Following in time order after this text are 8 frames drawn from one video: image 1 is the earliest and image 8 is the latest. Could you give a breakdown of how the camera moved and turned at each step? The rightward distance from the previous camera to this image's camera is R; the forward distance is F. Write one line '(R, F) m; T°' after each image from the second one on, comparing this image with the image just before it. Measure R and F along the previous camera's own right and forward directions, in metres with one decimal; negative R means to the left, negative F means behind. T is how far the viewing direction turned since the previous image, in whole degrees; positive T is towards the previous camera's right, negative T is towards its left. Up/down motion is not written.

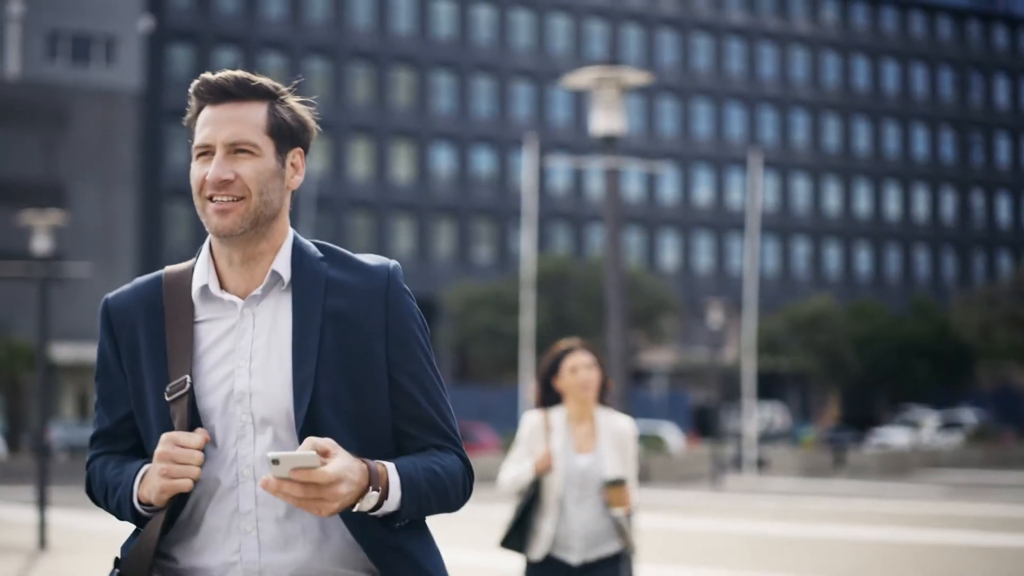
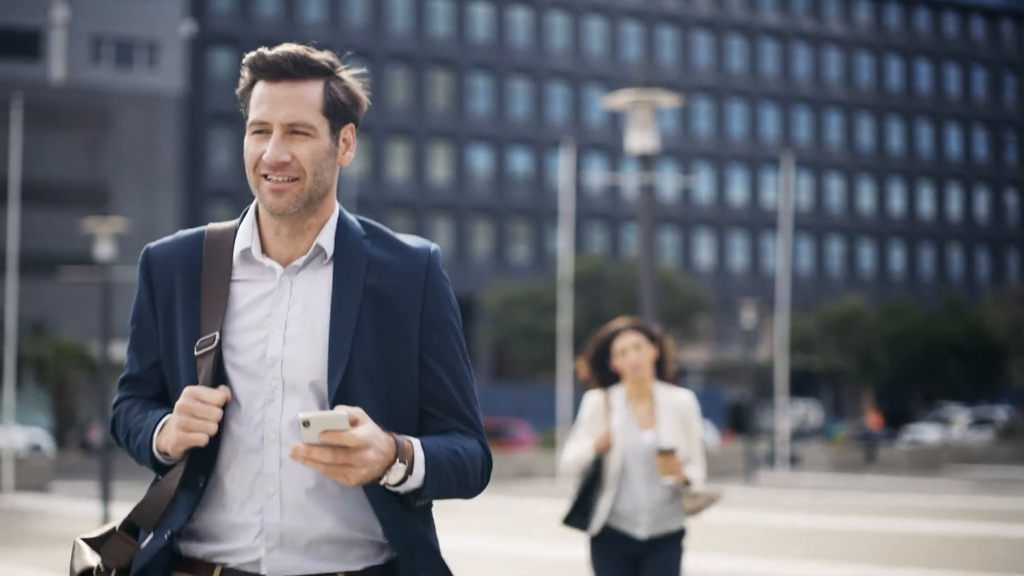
(0.0, -0.6) m; -1°
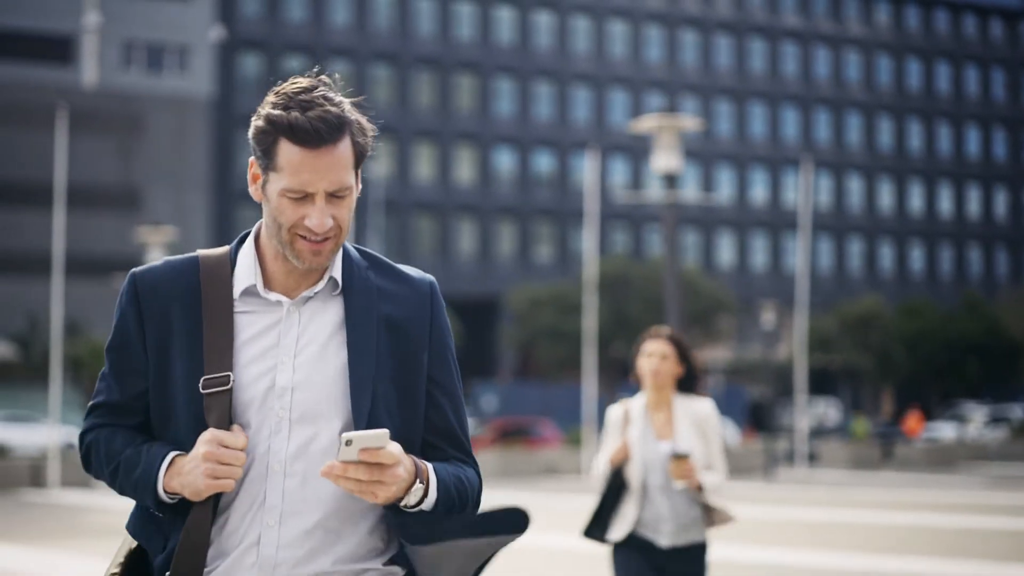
(+0.1, -0.7) m; -1°
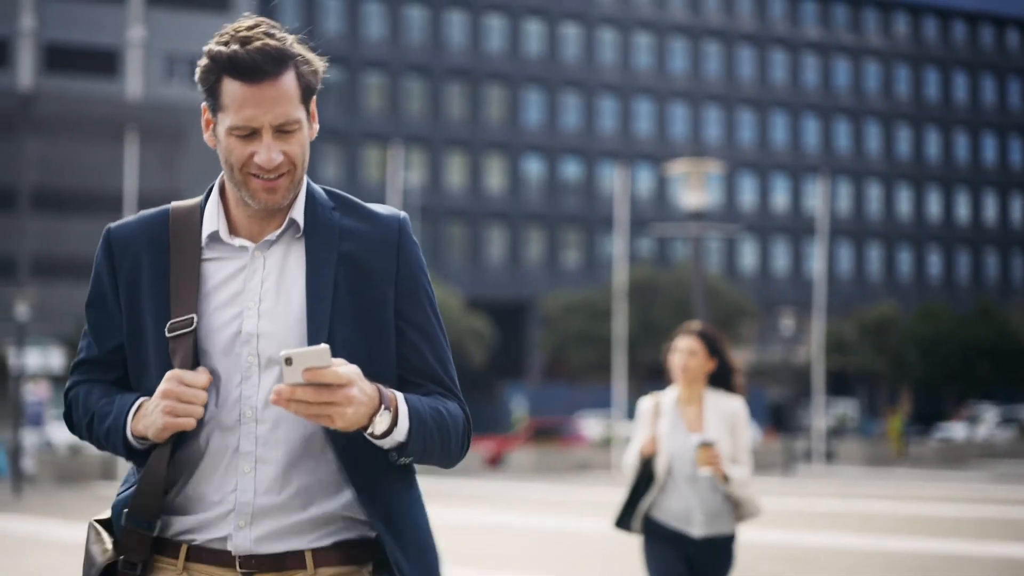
(+0.2, -1.3) m; -1°
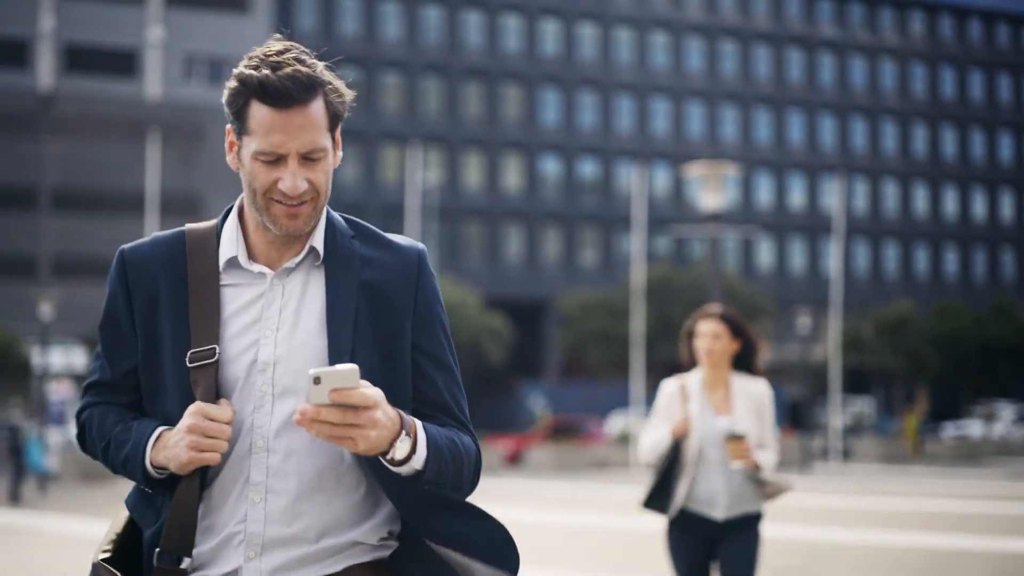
(0.0, -0.2) m; -1°
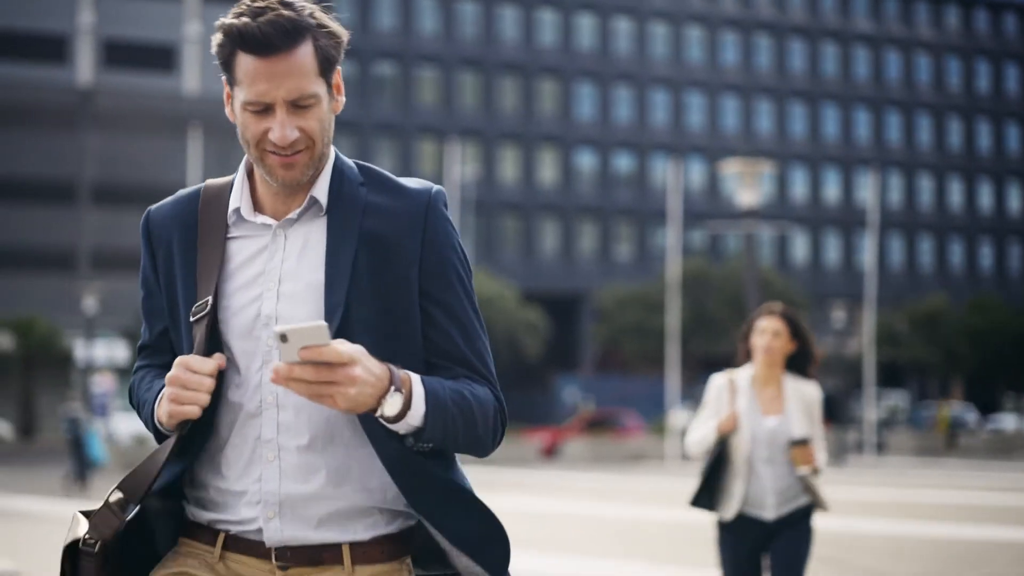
(0.0, -0.3) m; -1°
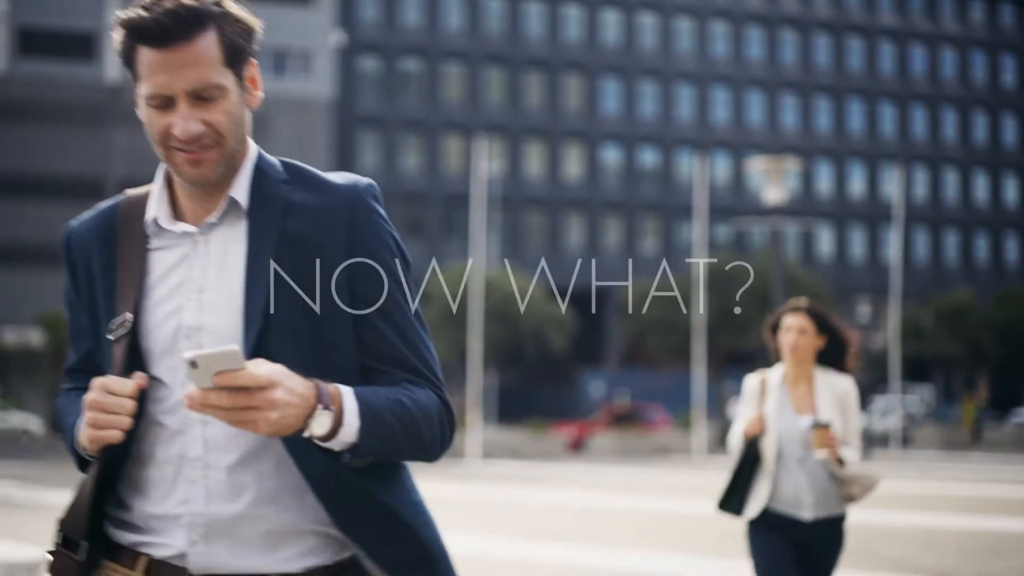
(0.0, -0.2) m; -1°
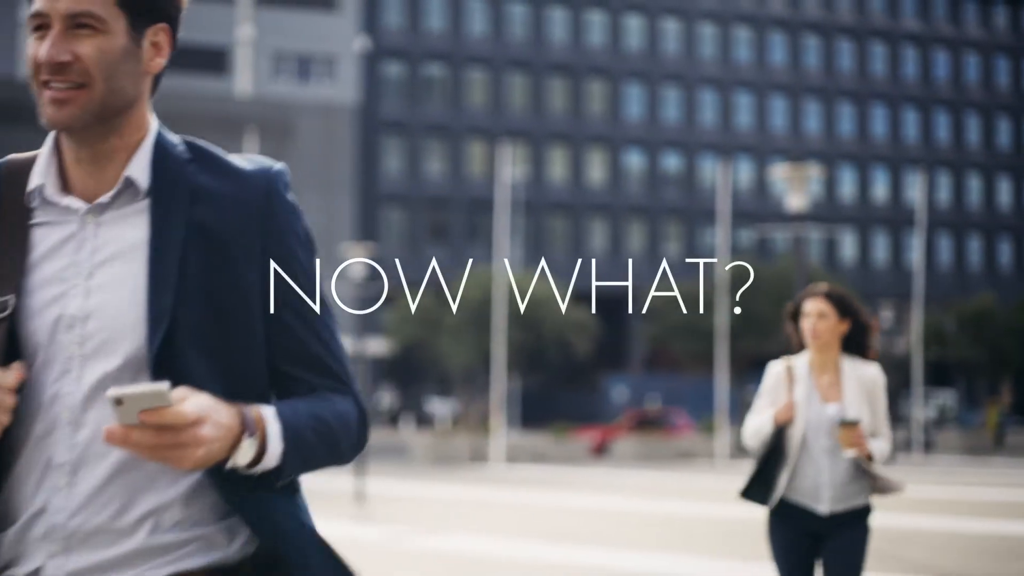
(0.0, -0.2) m; -1°
